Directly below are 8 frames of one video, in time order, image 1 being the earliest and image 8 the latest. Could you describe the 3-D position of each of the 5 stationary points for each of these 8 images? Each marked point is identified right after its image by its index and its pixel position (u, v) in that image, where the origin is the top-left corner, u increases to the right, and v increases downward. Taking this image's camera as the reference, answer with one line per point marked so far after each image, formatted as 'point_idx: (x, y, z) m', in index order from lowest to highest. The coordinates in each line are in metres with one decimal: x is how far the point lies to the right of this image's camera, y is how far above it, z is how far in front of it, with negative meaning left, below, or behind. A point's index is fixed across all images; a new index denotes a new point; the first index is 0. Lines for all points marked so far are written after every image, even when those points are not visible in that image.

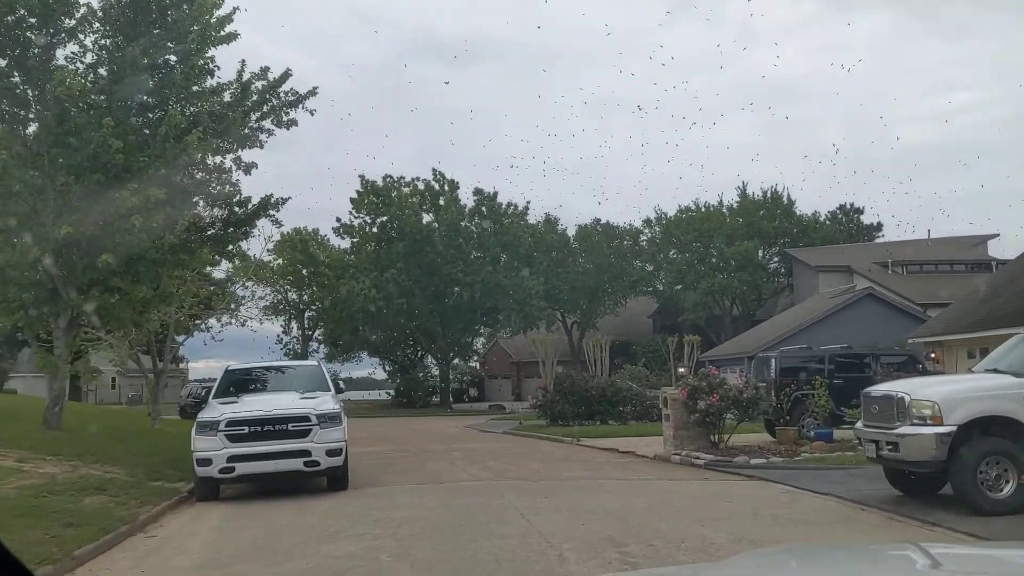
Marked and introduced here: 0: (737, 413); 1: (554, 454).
0: (+3.8, -2.1, +16.3) m
1: (+0.8, -3.2, +18.6) m
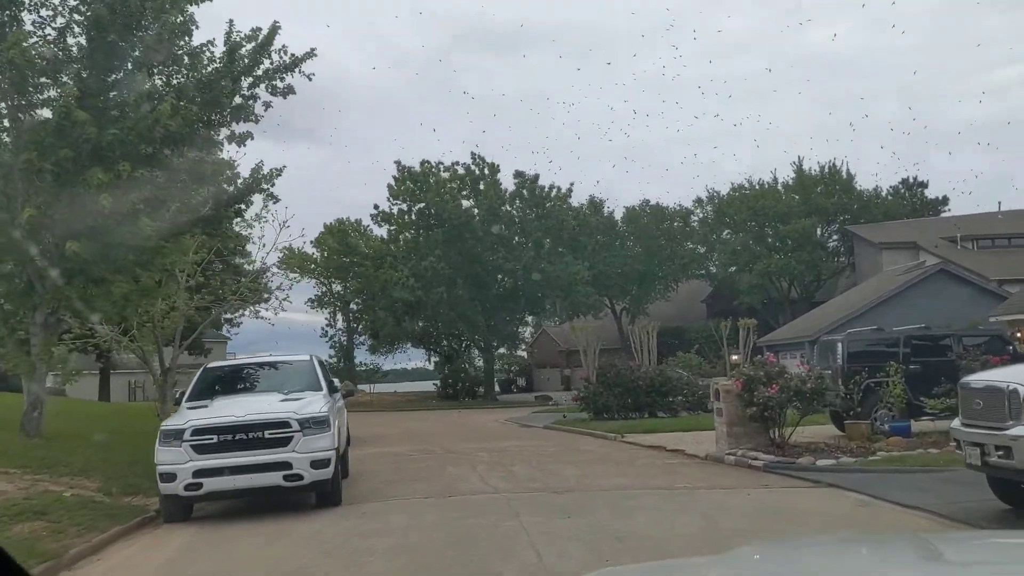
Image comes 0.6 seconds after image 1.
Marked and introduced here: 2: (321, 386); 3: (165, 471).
0: (+4.2, -1.8, +14.2) m
1: (+1.4, -2.9, +16.7) m
2: (-2.2, -1.2, +11.3) m
3: (-3.5, -1.8, +9.6) m
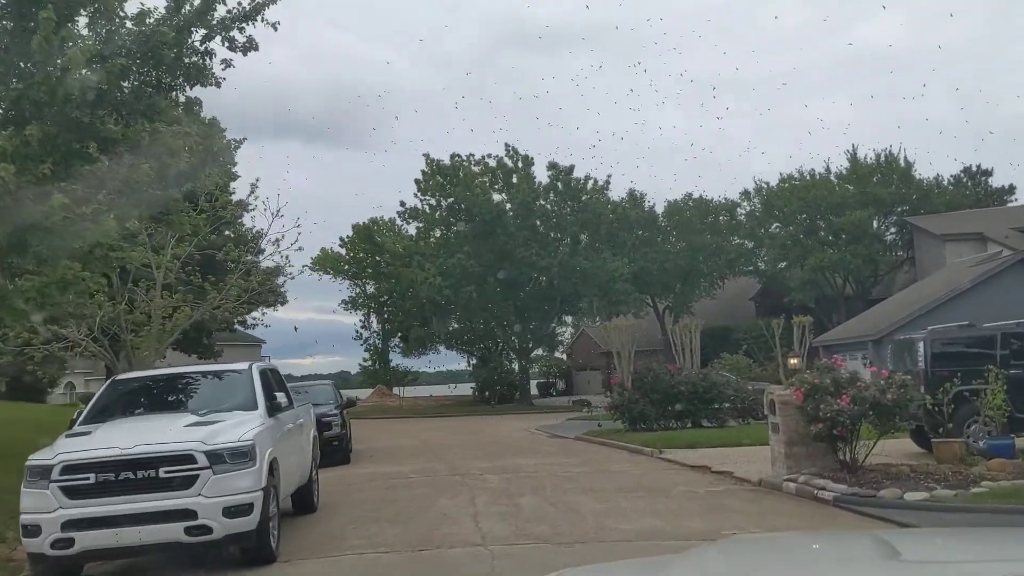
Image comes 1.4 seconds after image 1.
0: (+4.3, -1.6, +11.4) m
1: (+1.6, -2.8, +14.0) m
2: (-2.3, -1.1, +8.8) m
3: (-3.6, -1.7, +7.1) m
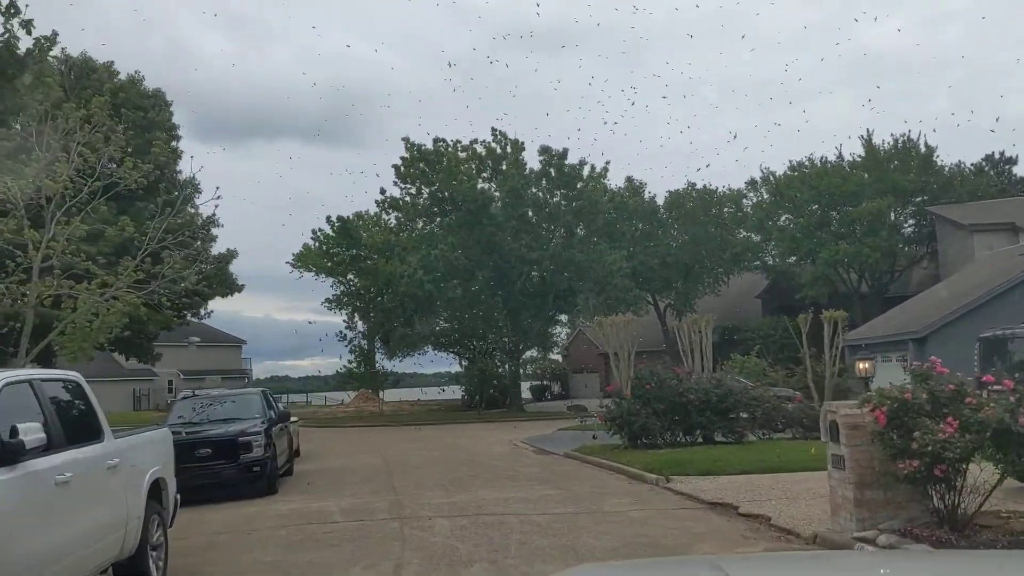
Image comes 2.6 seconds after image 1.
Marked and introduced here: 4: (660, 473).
0: (+3.9, -1.3, +7.6) m
1: (+1.2, -2.5, +10.3) m
2: (-2.8, -0.8, +5.0) m
3: (-4.0, -1.5, +3.3) m
4: (+2.2, -2.8, +14.5) m
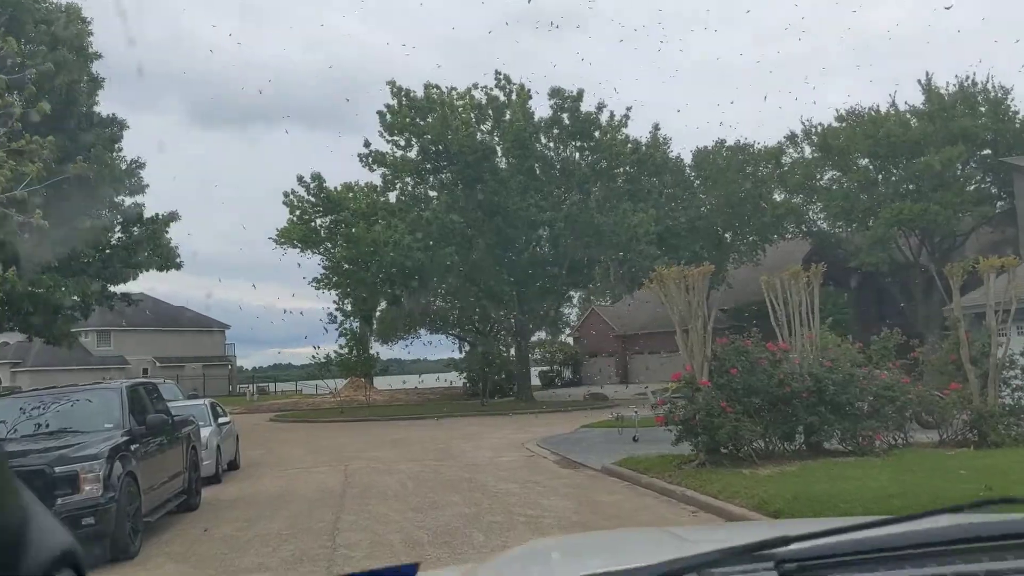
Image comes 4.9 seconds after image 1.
0: (+4.0, -0.7, +1.3) m
1: (+1.4, -1.8, +4.0) m
2: (-2.6, -0.2, -1.2) m
3: (-3.9, -0.9, -2.9) m
4: (+2.5, -2.0, +8.3) m
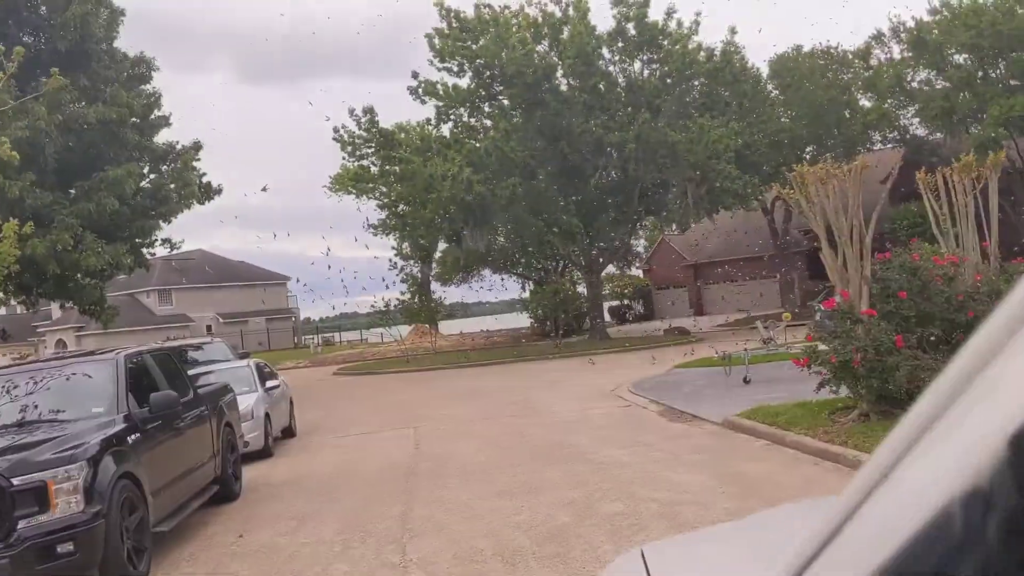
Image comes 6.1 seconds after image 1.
0: (+4.4, -0.3, -1.5) m
1: (+1.9, -1.4, +1.4) m
2: (-2.4, -0.4, -3.6) m
3: (-3.7, -1.3, -5.2) m
4: (+3.3, -1.3, +5.6) m
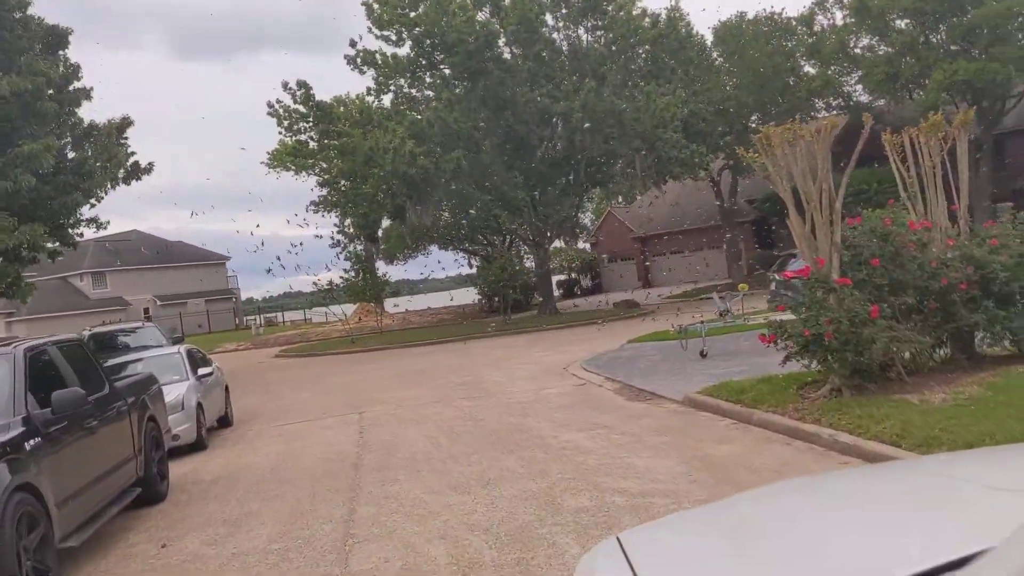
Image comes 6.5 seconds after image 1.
0: (+4.5, -0.3, -2.0) m
1: (+1.9, -1.4, +0.8) m
2: (-2.1, -0.6, -4.5) m
3: (-3.3, -1.5, -6.1) m
4: (+3.1, -1.1, +5.1) m
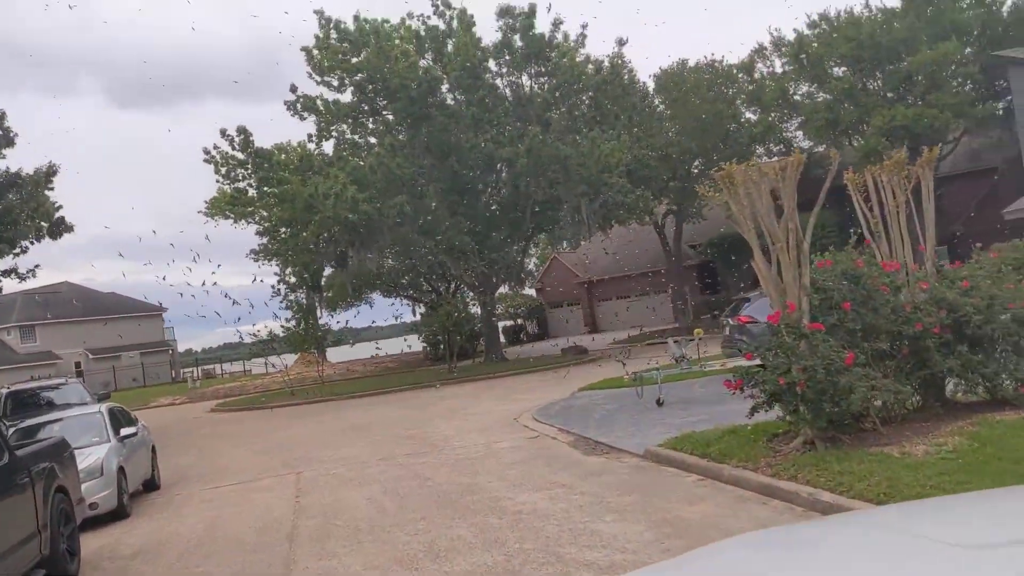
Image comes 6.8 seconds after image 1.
0: (+4.7, -0.1, -2.4) m
1: (+2.0, -1.4, +0.2) m
2: (-1.8, -0.4, -5.3) m
3: (-2.9, -1.2, -7.0) m
4: (+2.9, -1.3, +4.6) m
